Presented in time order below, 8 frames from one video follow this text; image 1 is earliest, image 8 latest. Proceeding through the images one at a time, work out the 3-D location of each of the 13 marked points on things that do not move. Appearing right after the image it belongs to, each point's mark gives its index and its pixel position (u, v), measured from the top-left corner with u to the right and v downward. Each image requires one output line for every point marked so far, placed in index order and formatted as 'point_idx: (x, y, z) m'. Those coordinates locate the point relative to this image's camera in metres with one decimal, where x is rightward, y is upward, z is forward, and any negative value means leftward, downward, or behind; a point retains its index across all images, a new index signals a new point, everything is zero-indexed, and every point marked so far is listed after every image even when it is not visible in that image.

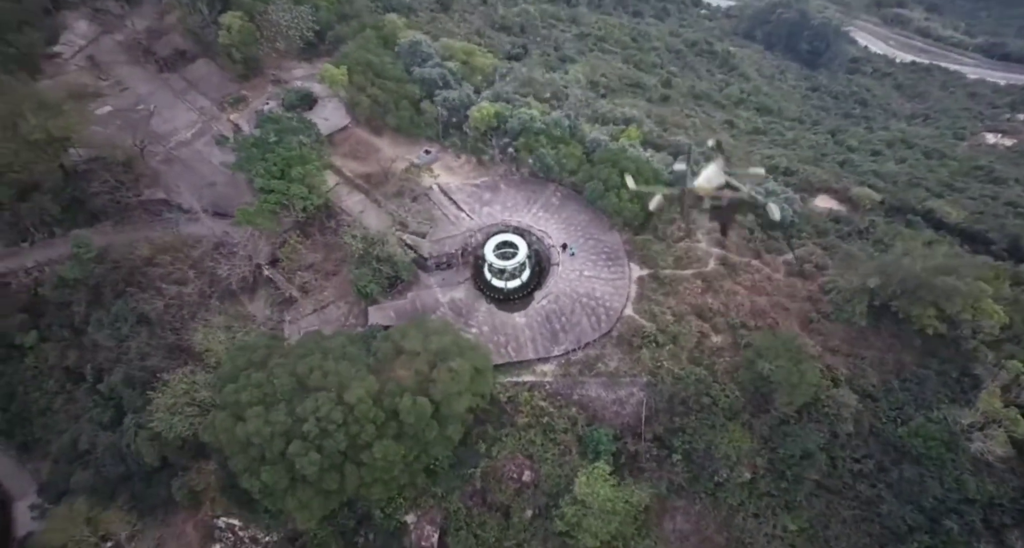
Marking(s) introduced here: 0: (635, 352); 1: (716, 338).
0: (+3.9, -3.1, +19.6) m
1: (+7.2, -2.3, +19.5) m
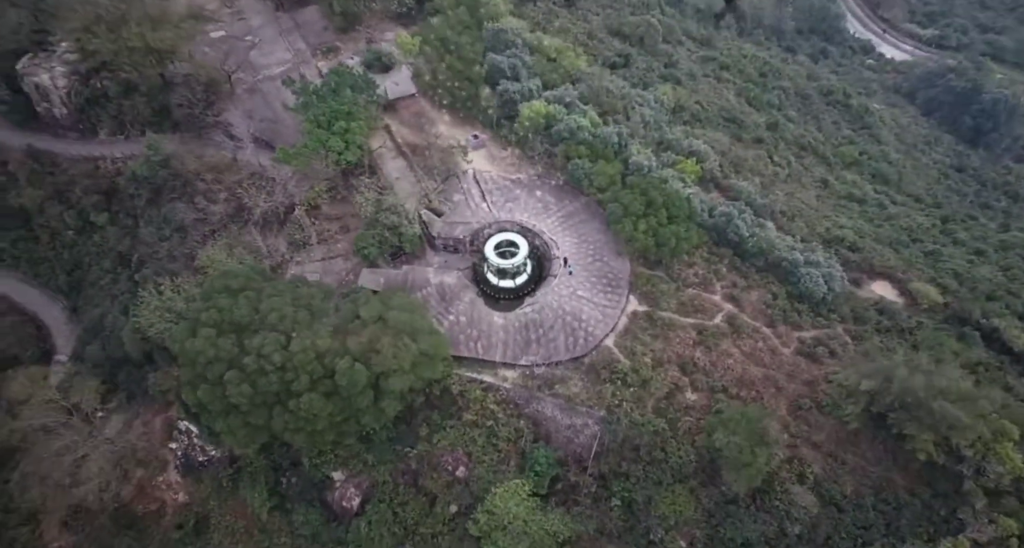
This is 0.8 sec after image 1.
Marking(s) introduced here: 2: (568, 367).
0: (+2.6, -4.0, +18.7) m
1: (+5.9, -4.1, +18.1) m
2: (+1.5, -3.5, +19.4) m
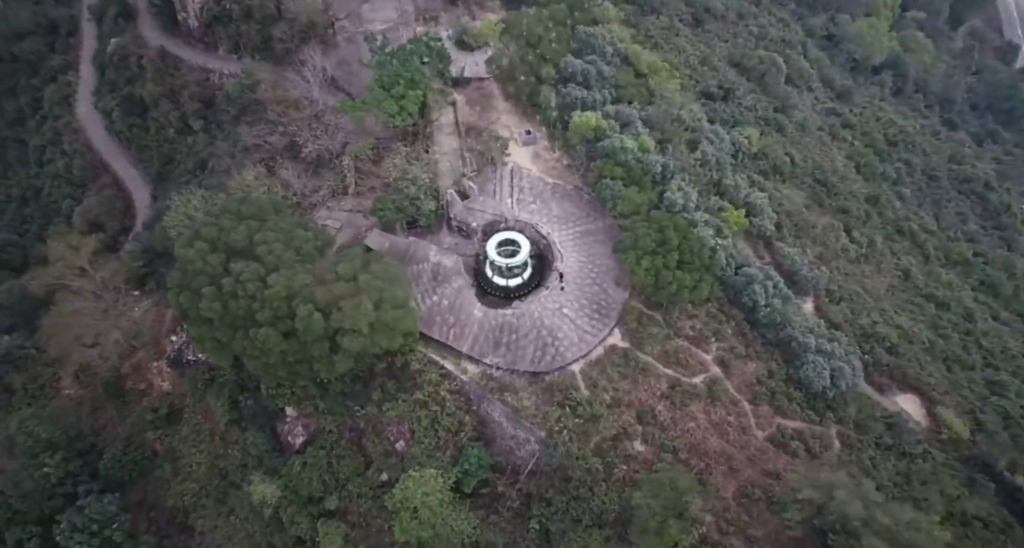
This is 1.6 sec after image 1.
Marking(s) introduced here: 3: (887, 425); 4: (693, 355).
0: (+1.0, -4.5, +18.4) m
1: (+4.0, -5.5, +17.3) m
2: (+0.1, -3.7, +19.2) m
3: (+13.0, -5.3, +18.7) m
4: (+6.4, -2.8, +18.9) m
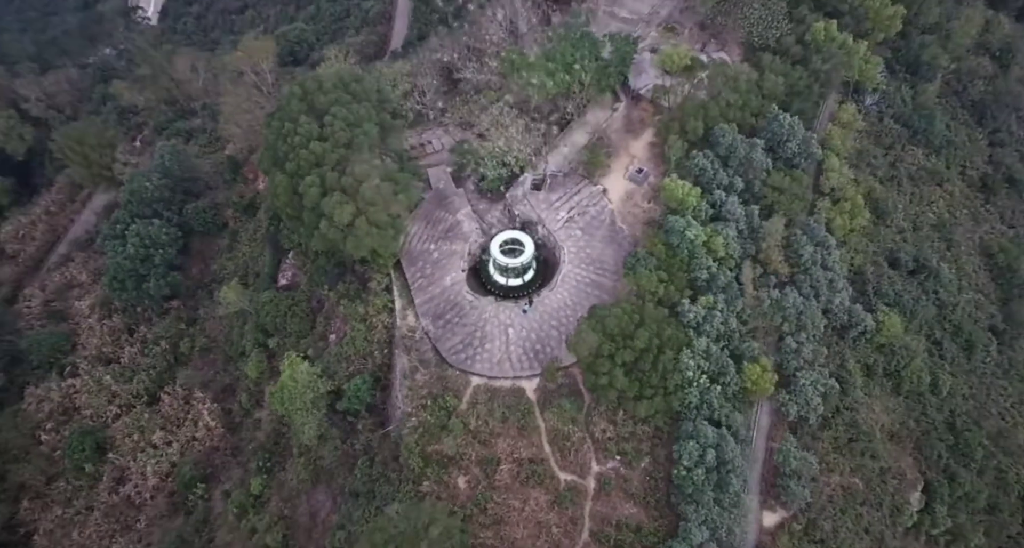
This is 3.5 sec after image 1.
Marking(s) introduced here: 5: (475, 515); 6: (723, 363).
0: (-2.9, -3.9, +18.6) m
1: (-1.5, -6.4, +16.8) m
2: (-2.8, -2.9, +19.5) m
3: (+5.8, -11.6, +15.3) m
4: (+2.4, -5.7, +17.2) m
5: (-1.1, -7.2, +16.0) m
6: (+7.1, -2.8, +18.1) m
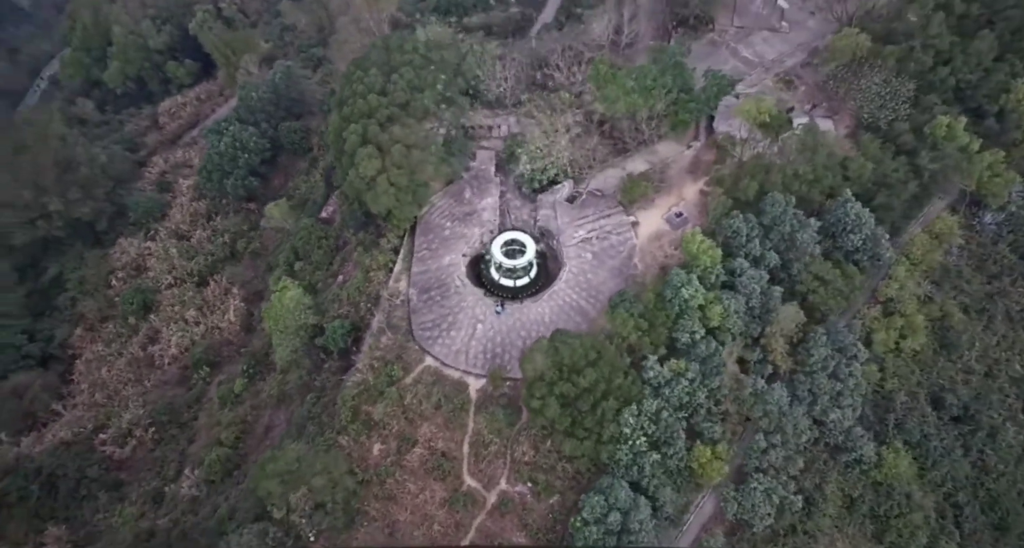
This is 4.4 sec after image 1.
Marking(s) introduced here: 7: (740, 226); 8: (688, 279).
0: (-4.5, -2.8, +19.2) m
1: (-4.3, -5.5, +17.2) m
2: (-3.9, -1.8, +20.1) m
3: (+0.7, -12.7, +14.7) m
4: (-0.4, -6.1, +17.0) m
5: (-4.3, -6.4, +16.4) m
6: (+5.1, -4.9, +17.0) m
7: (+8.2, +1.7, +19.4) m
8: (+5.9, -0.2, +18.1) m
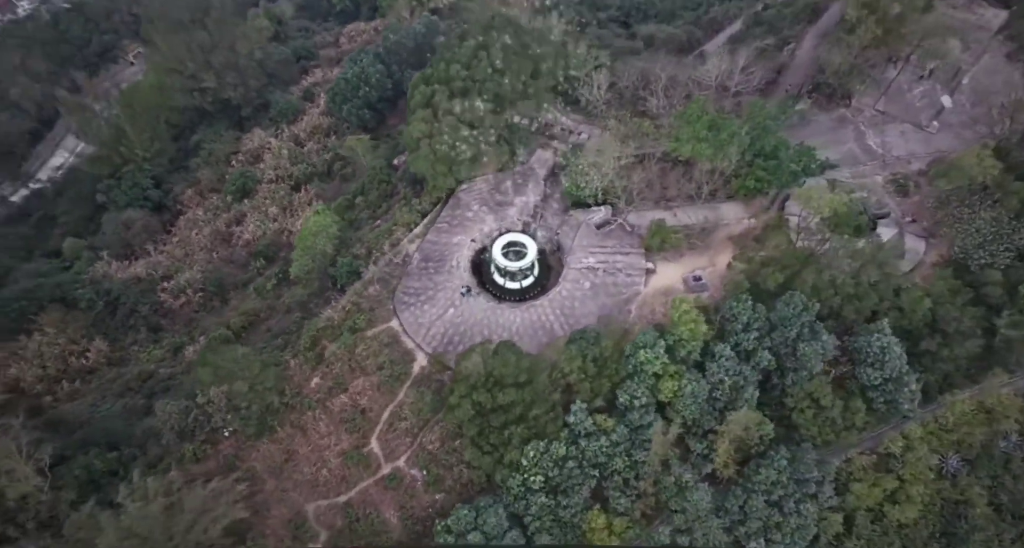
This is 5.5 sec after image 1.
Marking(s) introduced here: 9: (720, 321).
0: (-5.6, -1.0, +20.4) m
1: (-6.8, -3.6, +18.6) m
2: (-4.6, -0.3, +21.1) m
3: (-5.3, -12.1, +15.5) m
4: (-3.5, -5.6, +17.6) m
5: (-7.3, -4.4, +17.9) m
6: (+2.0, -6.3, +16.4) m
7: (+7.6, -1.3, +17.8) m
8: (+4.6, -2.2, +17.1) m
9: (+7.2, -1.6, +18.5) m
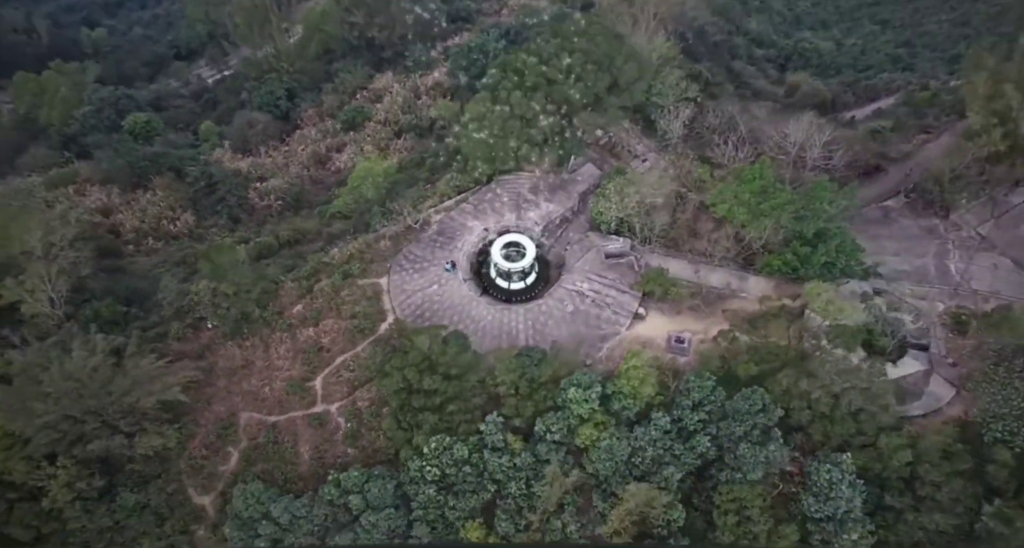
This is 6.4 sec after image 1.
0: (-5.9, +0.9, +21.9) m
1: (-8.2, -1.1, +20.4) m
2: (-4.6, +1.2, +22.3) m
3: (-10.1, -9.5, +17.6) m
4: (-5.9, -4.0, +18.9) m
5: (-9.0, -1.7, +19.8) m
6: (-1.3, -6.5, +16.8) m
7: (+5.8, -3.6, +16.8) m
8: (+2.5, -3.5, +16.7) m
9: (+5.4, -3.7, +17.5) m
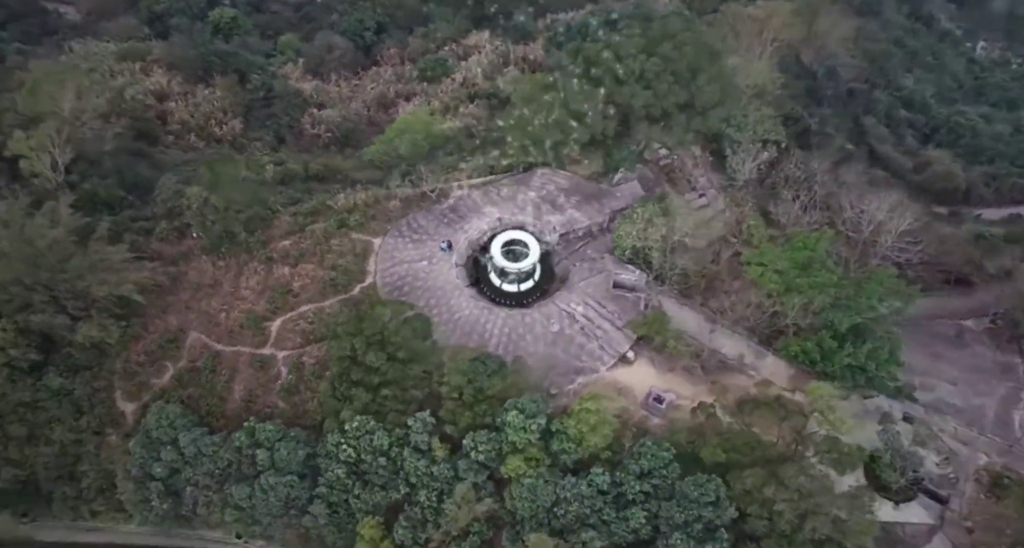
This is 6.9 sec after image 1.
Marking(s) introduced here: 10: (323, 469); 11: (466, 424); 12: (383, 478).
0: (-5.3, +2.6, +20.8) m
1: (-8.3, +1.3, +19.7) m
2: (-4.0, +2.5, +21.0) m
3: (-12.8, -6.2, +17.4) m
4: (-7.1, -2.2, +18.1) m
5: (-9.3, +1.0, +19.2) m
6: (-3.8, -5.9, +15.5) m
7: (+3.8, -5.1, +14.6) m
8: (+0.7, -4.1, +14.9) m
9: (+3.5, -5.1, +15.4) m
10: (-5.3, -5.6, +15.6) m
11: (-1.2, -4.3, +15.4) m
12: (-3.7, -5.6, +15.3) m
